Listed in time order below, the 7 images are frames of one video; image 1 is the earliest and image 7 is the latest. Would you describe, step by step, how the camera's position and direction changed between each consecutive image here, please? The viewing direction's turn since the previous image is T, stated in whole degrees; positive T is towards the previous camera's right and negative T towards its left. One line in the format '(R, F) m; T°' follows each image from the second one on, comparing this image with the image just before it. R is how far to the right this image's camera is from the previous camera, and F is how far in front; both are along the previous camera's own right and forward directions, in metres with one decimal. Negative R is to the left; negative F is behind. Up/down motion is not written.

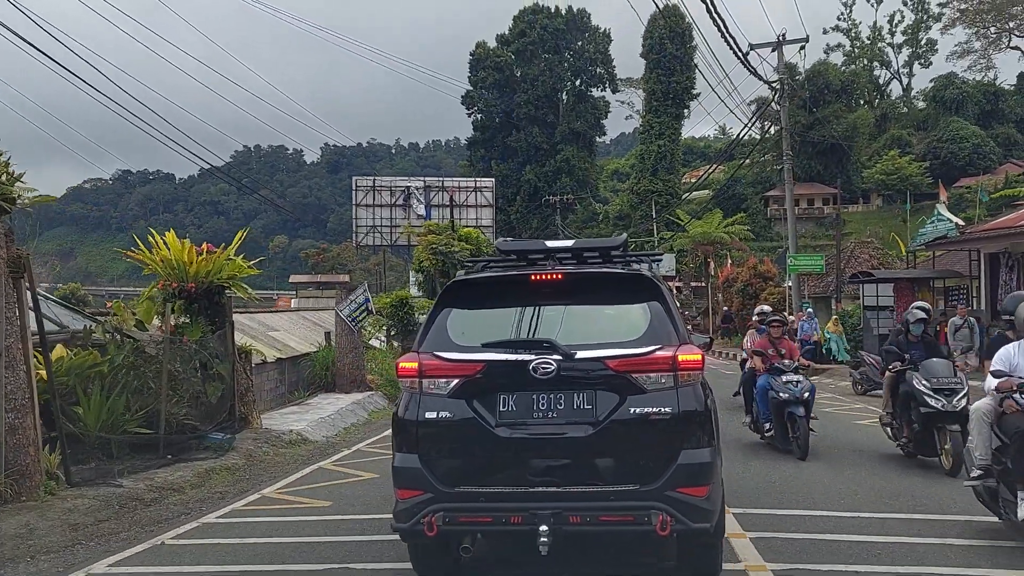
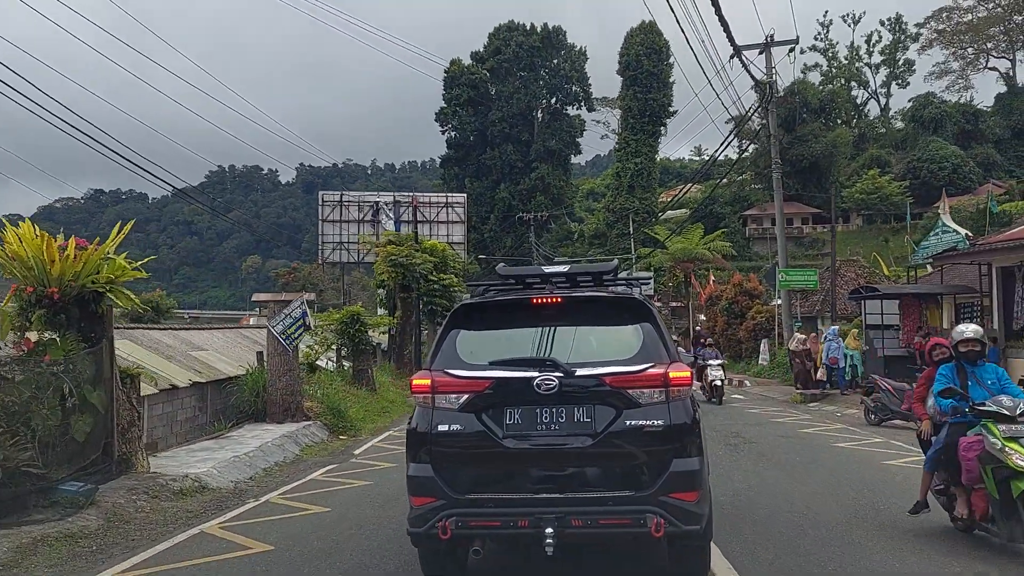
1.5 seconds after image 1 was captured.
(+0.1, +0.5) m; +2°
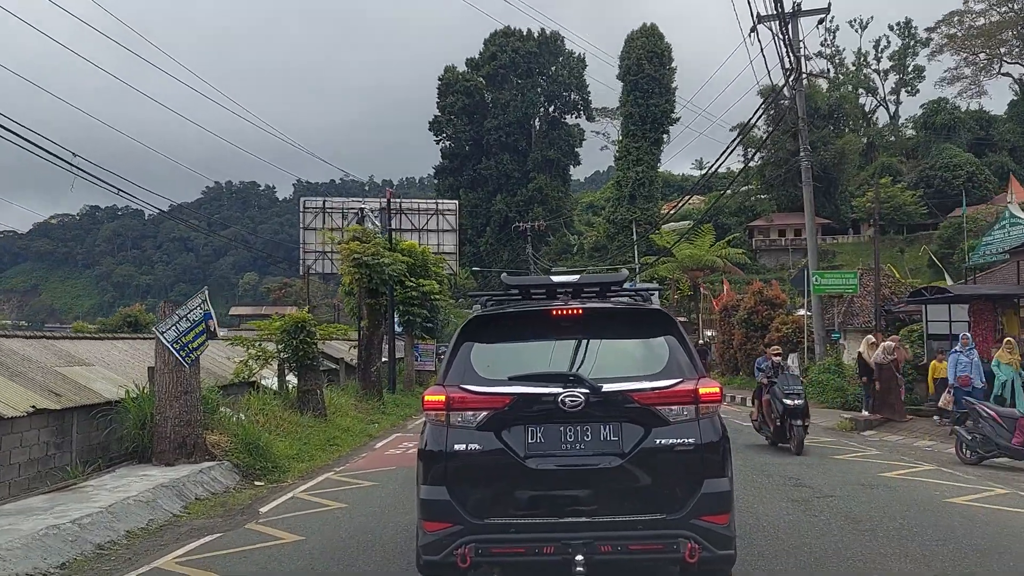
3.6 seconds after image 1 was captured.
(+0.1, +0.9) m; 0°
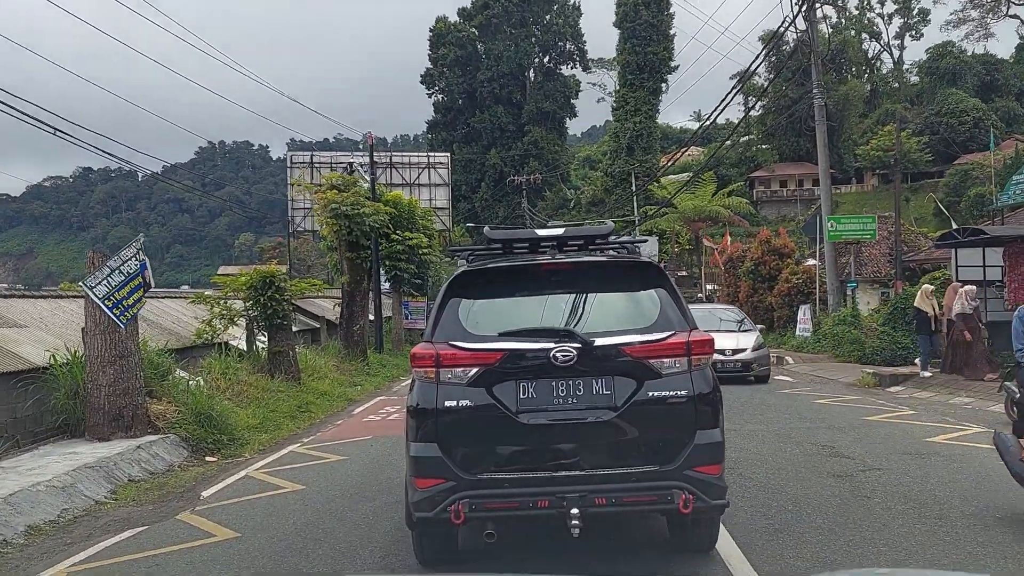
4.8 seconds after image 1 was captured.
(0.0, +0.3) m; 0°
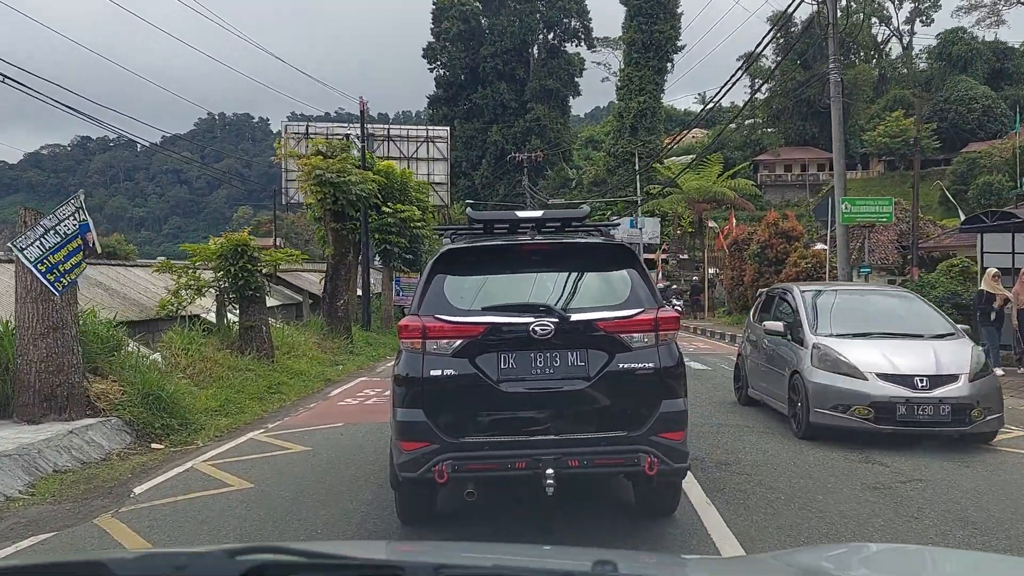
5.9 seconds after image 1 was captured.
(0.0, +0.3) m; 0°
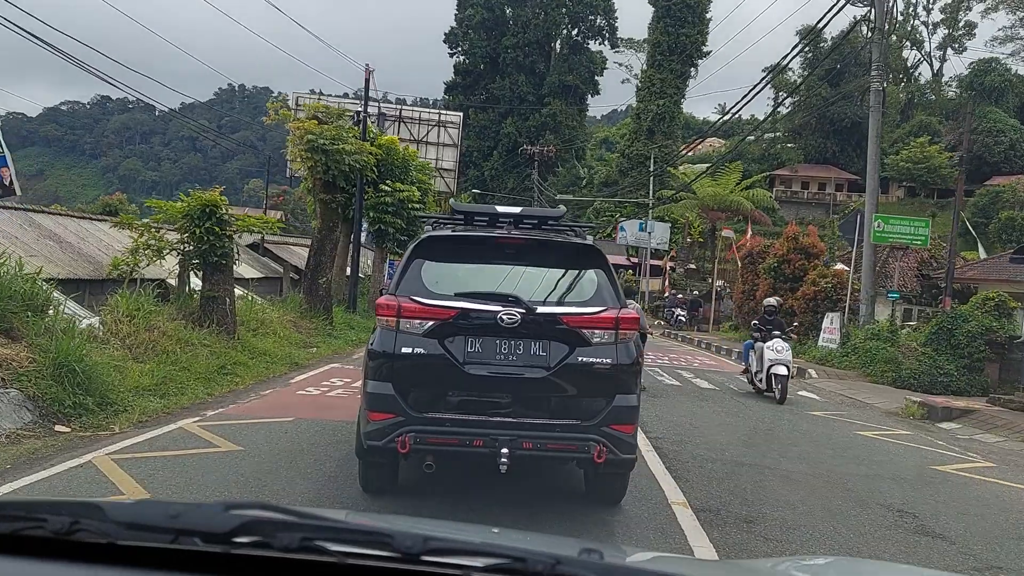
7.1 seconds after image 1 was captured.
(0.0, +0.3) m; 0°
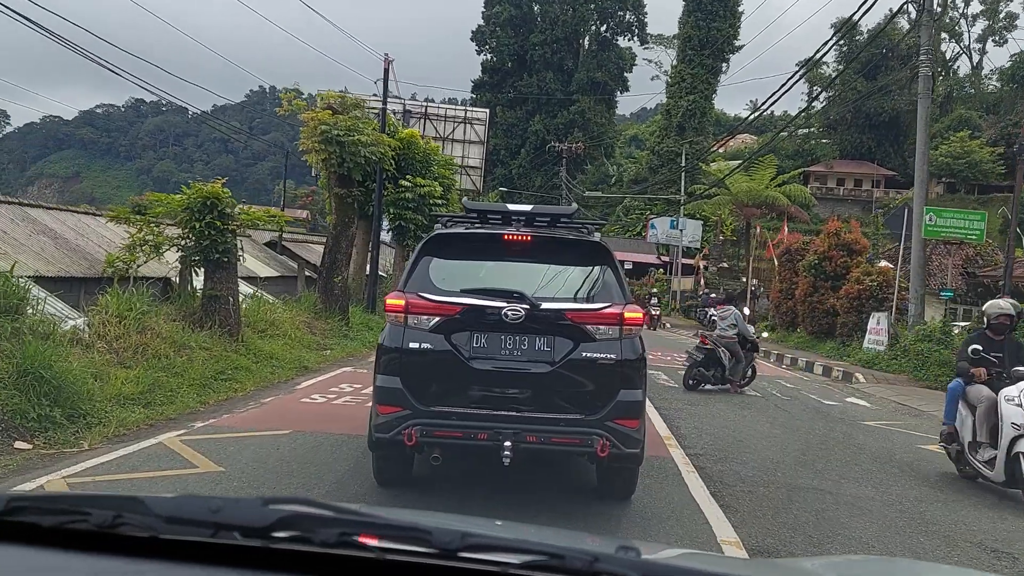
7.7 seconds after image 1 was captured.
(0.0, +0.2) m; -2°
